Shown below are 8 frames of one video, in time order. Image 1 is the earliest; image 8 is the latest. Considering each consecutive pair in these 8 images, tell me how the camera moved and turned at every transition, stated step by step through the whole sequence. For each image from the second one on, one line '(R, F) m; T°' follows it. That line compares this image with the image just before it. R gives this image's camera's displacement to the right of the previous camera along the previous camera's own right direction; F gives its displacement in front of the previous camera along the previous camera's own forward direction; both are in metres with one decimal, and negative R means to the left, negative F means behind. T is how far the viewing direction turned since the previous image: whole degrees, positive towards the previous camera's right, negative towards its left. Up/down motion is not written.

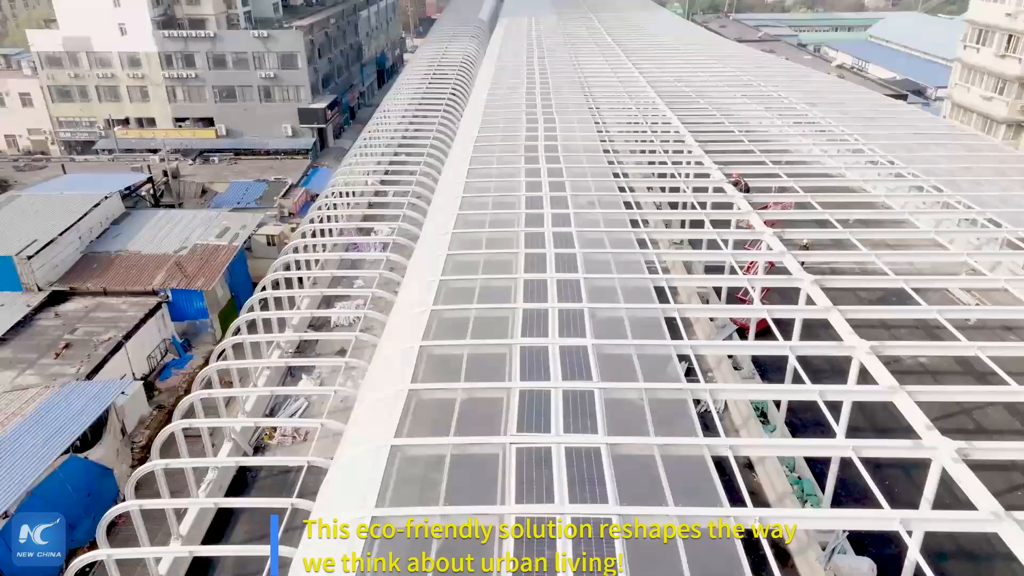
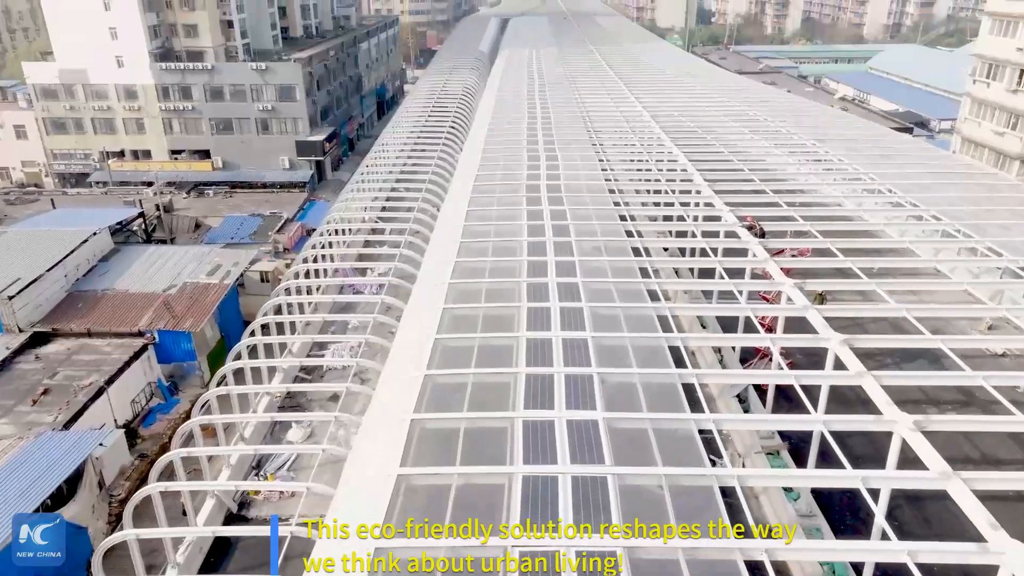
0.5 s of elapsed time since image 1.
(0.0, +0.5) m; 0°
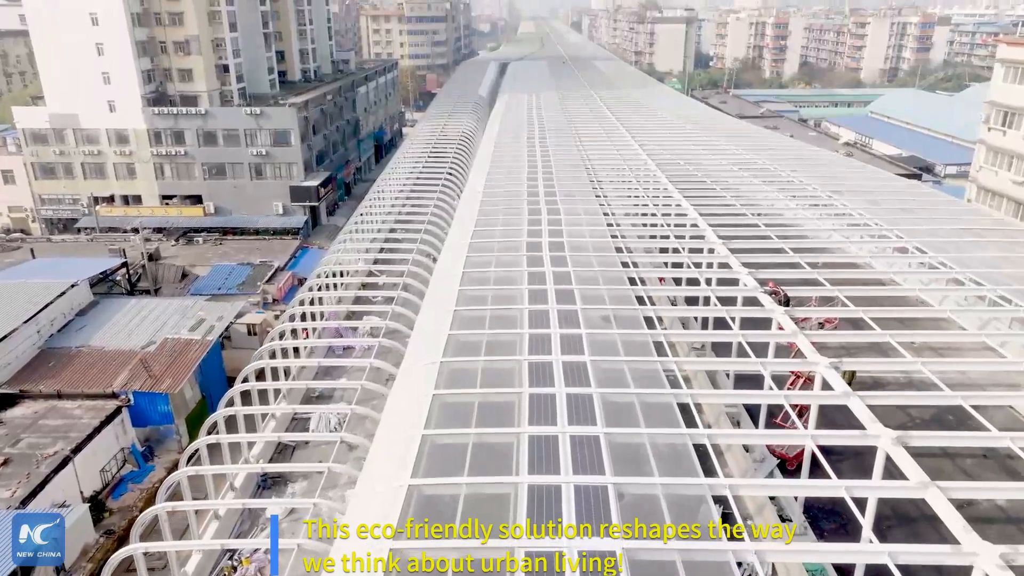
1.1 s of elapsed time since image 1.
(0.0, +0.7) m; 0°
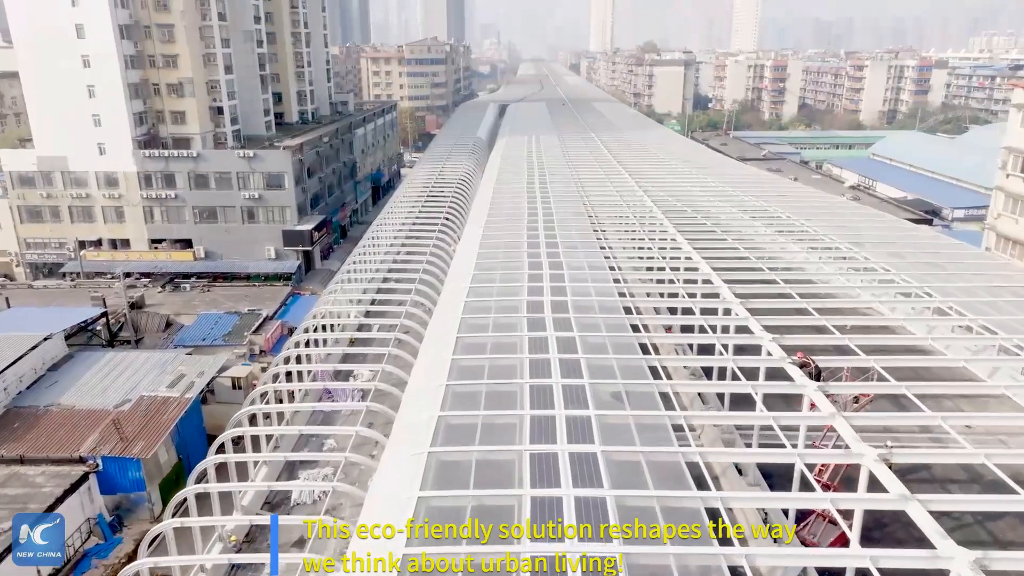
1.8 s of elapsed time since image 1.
(0.0, +0.7) m; 0°
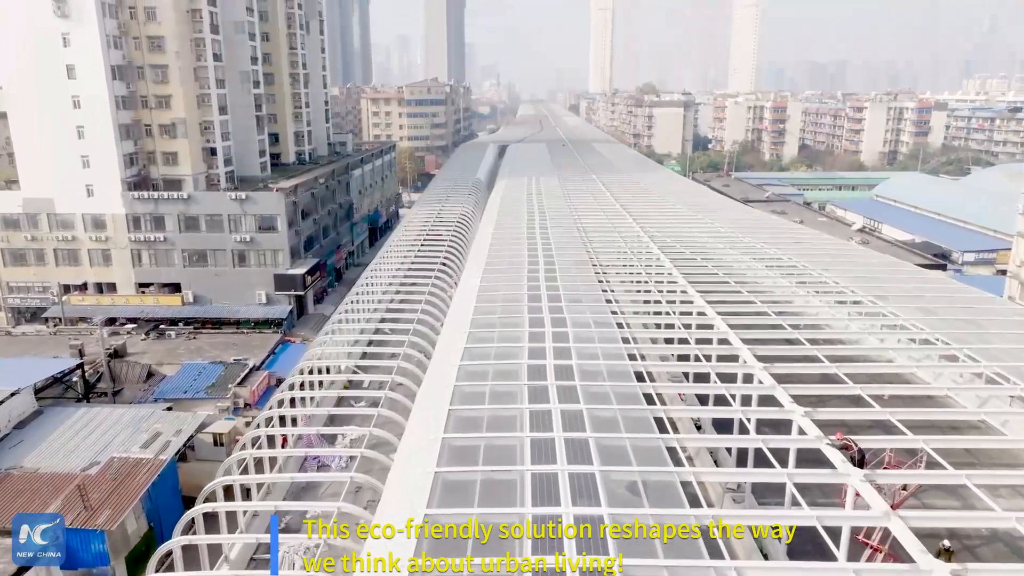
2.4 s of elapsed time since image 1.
(0.0, +0.8) m; 0°
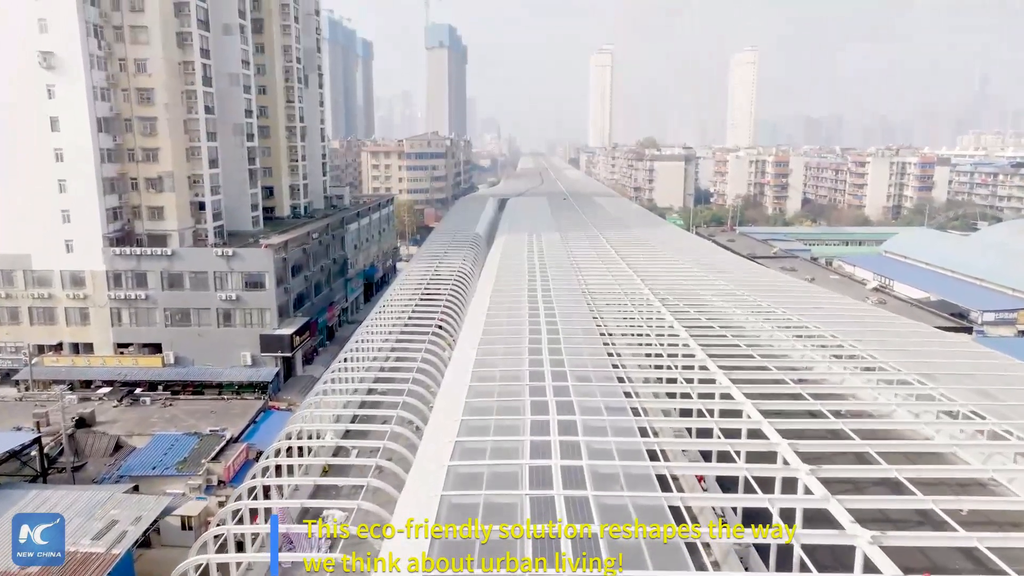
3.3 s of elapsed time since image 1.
(0.0, +1.1) m; 0°
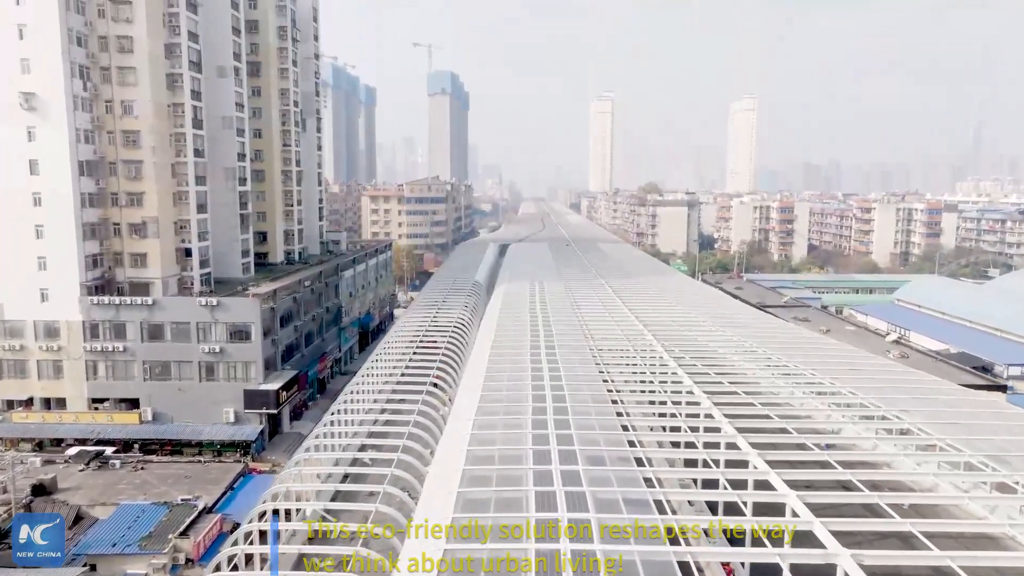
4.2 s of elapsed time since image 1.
(0.0, +1.1) m; 0°
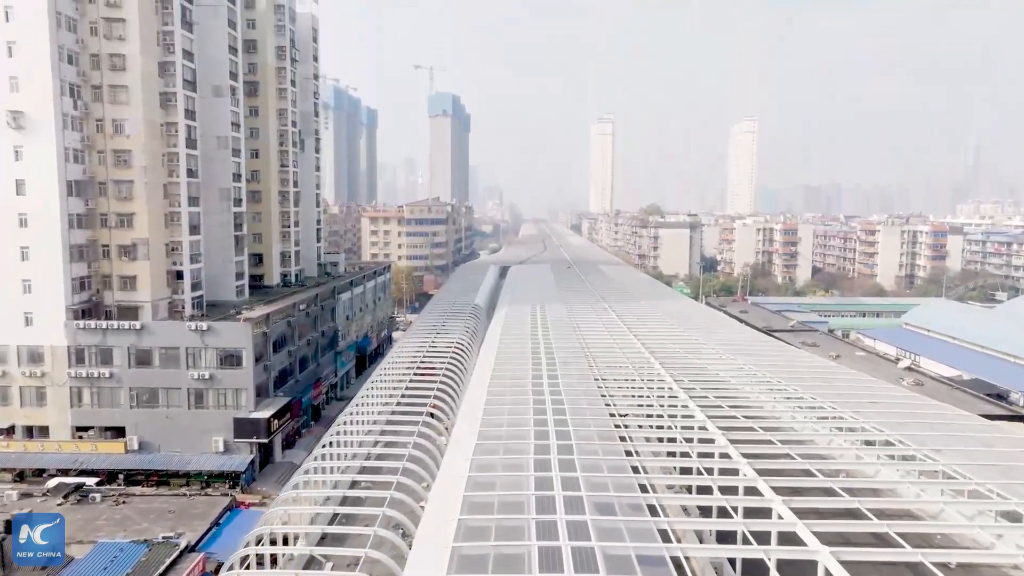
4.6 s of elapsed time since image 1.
(0.0, +0.6) m; 0°
